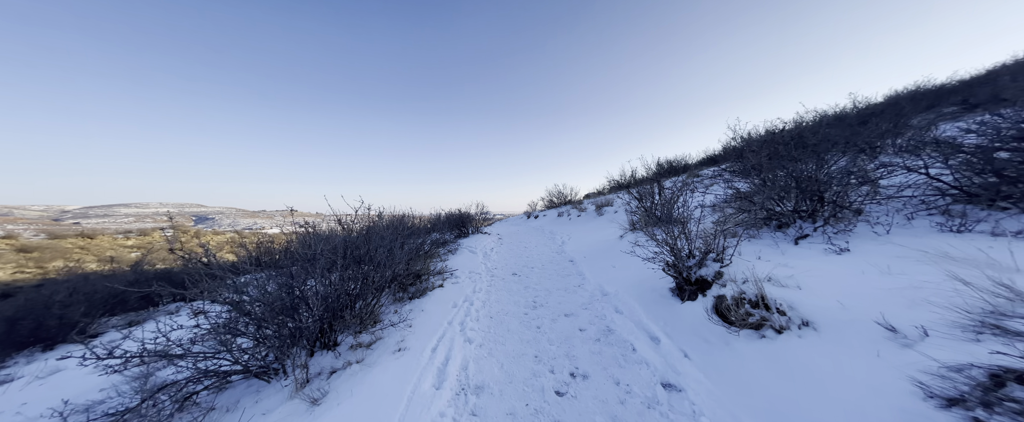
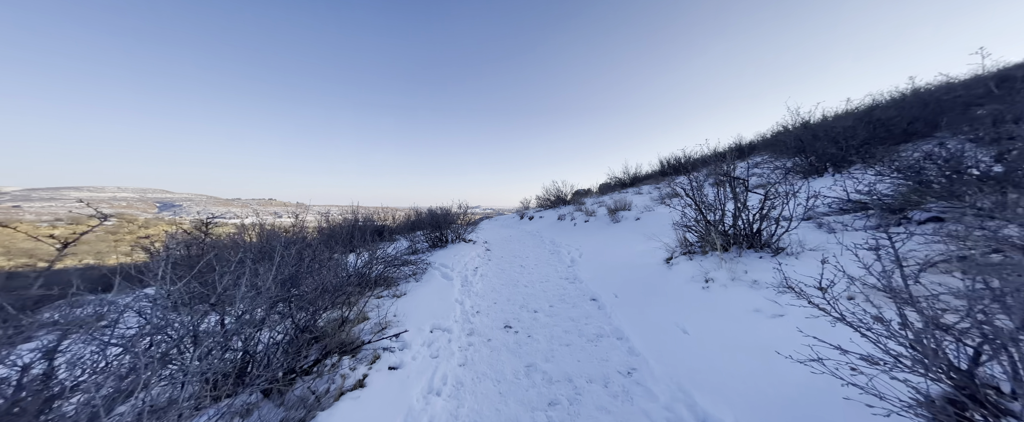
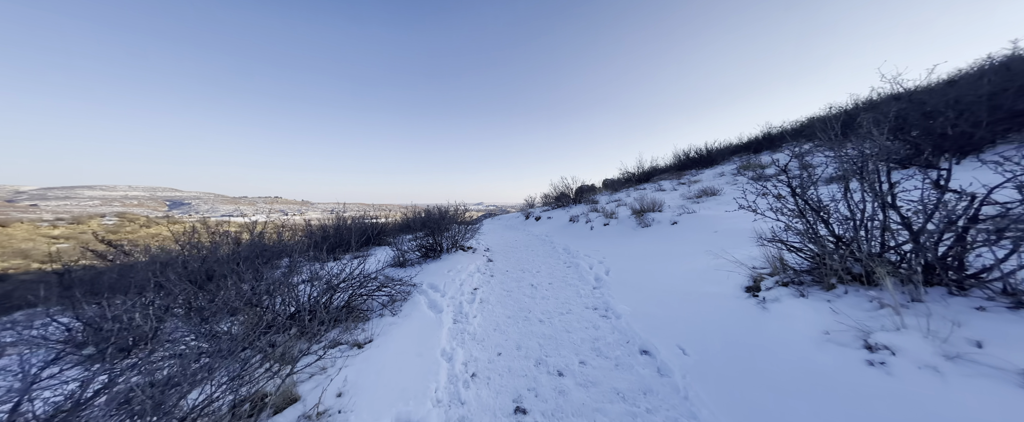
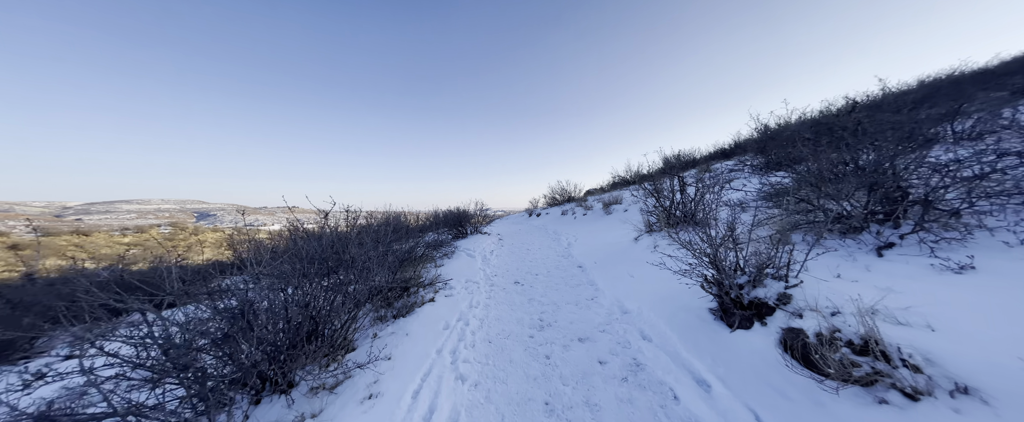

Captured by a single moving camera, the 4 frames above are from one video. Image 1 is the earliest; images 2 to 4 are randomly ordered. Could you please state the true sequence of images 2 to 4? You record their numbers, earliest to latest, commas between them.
4, 2, 3
